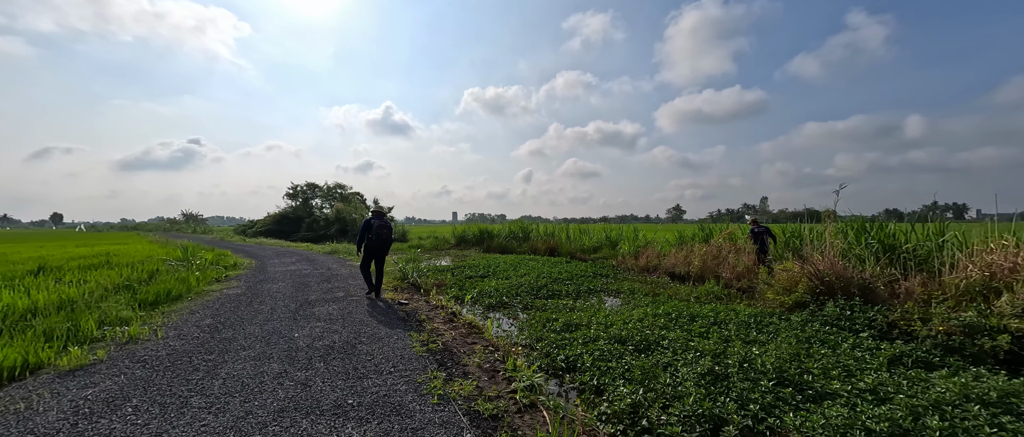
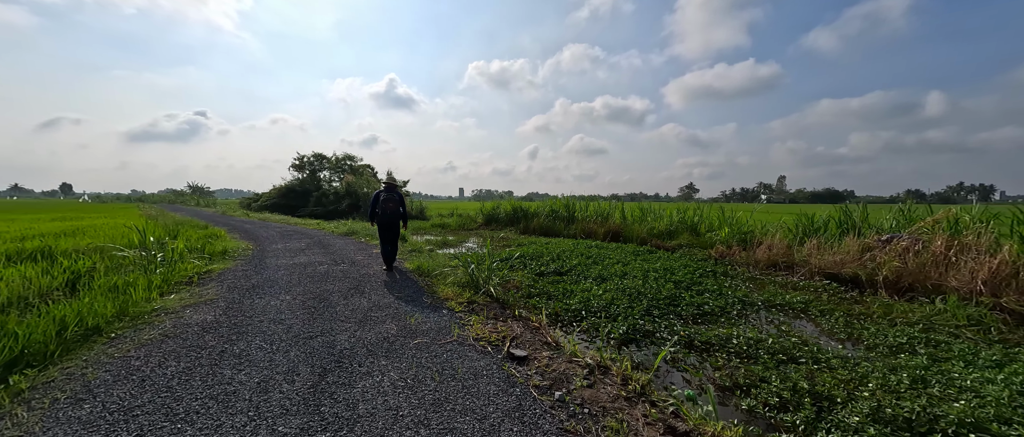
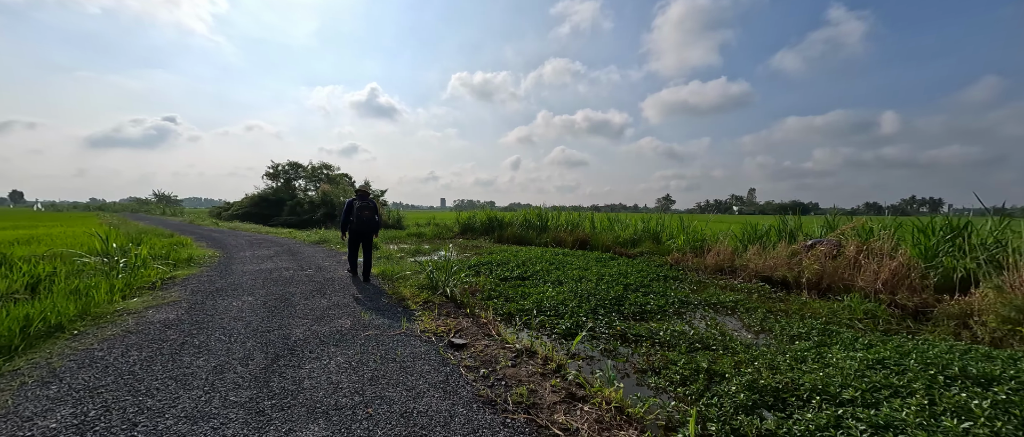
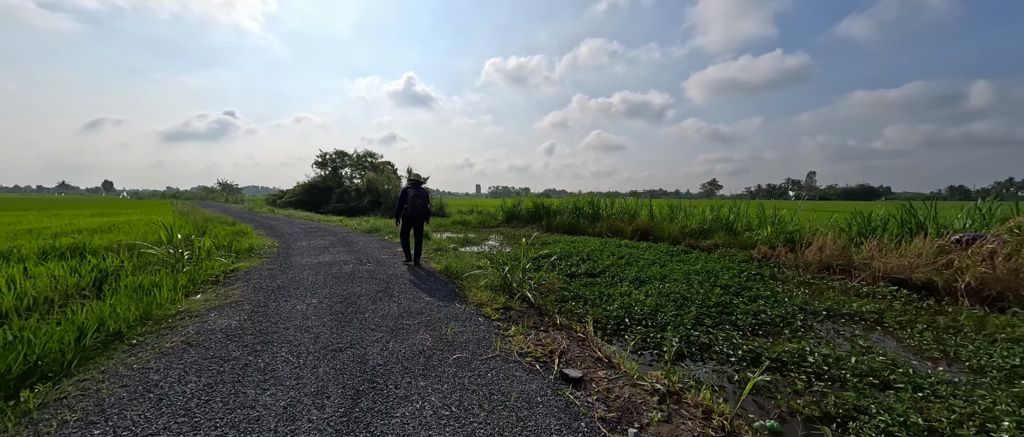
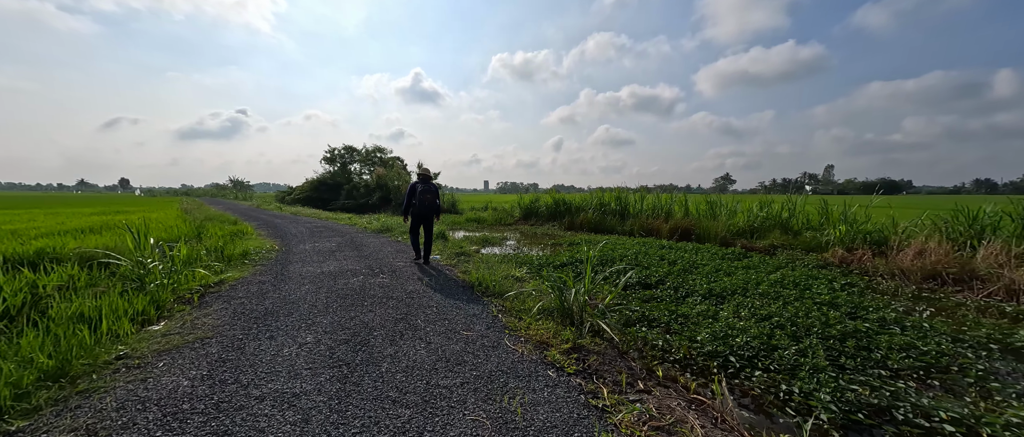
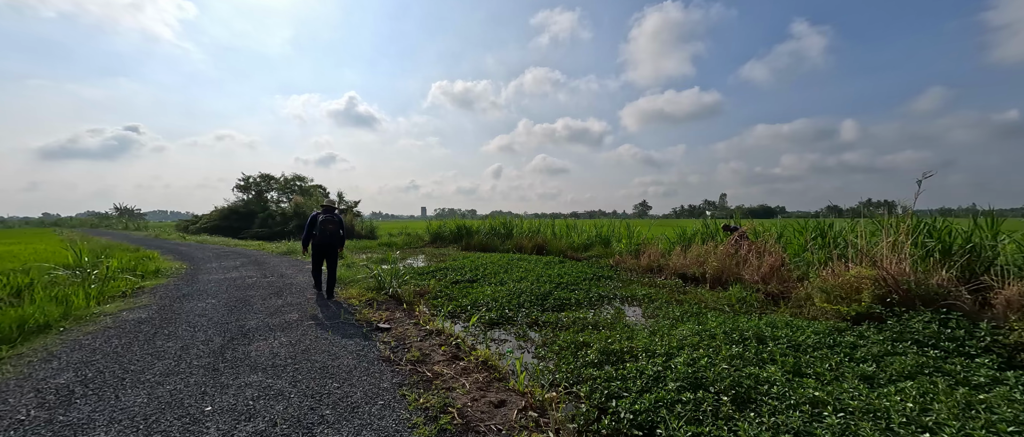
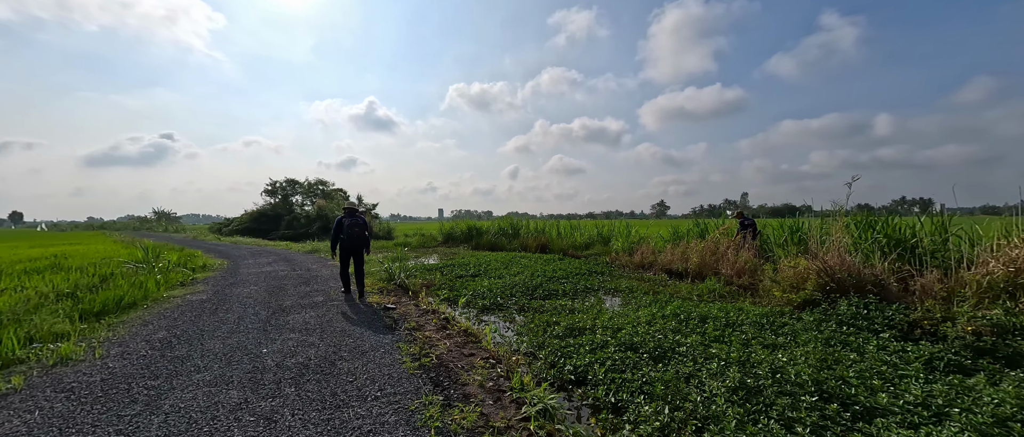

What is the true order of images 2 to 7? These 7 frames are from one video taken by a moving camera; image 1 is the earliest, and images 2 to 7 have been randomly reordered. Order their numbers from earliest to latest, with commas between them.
7, 6, 3, 2, 4, 5
